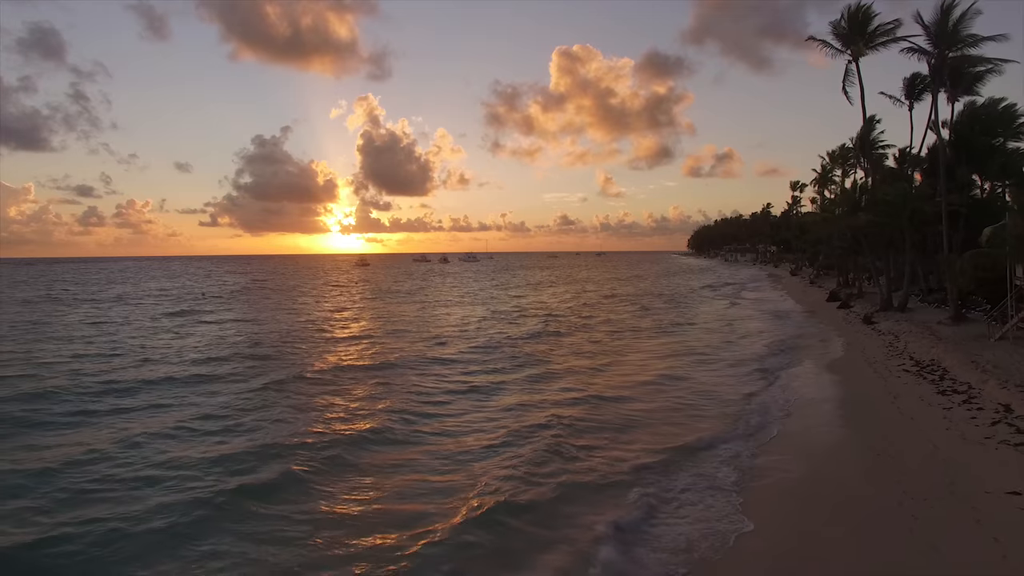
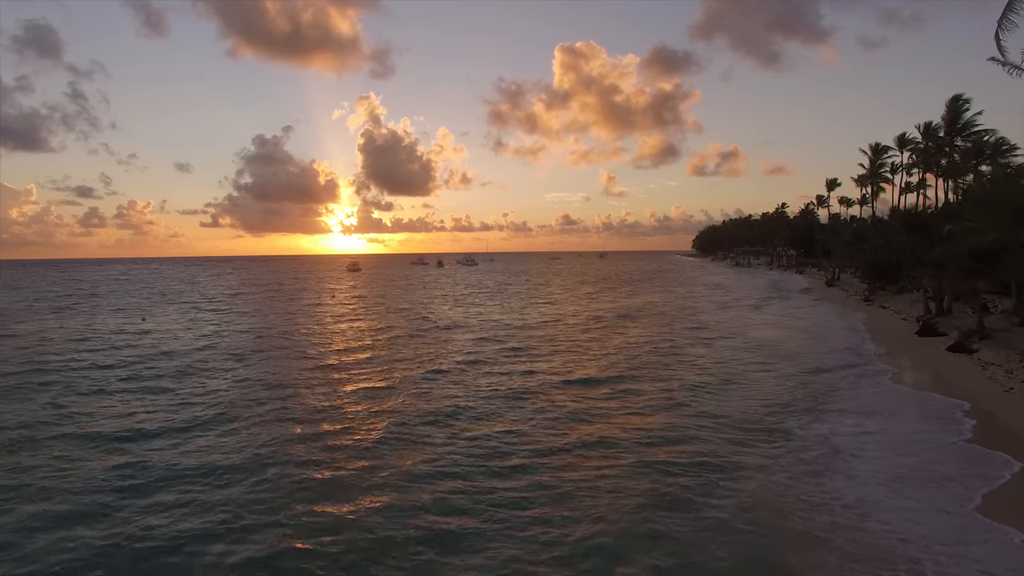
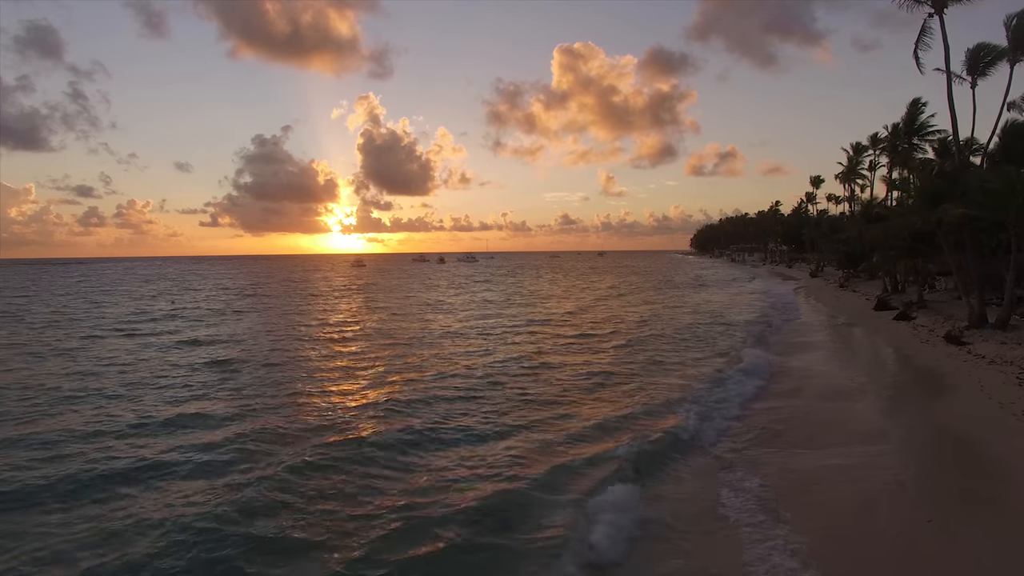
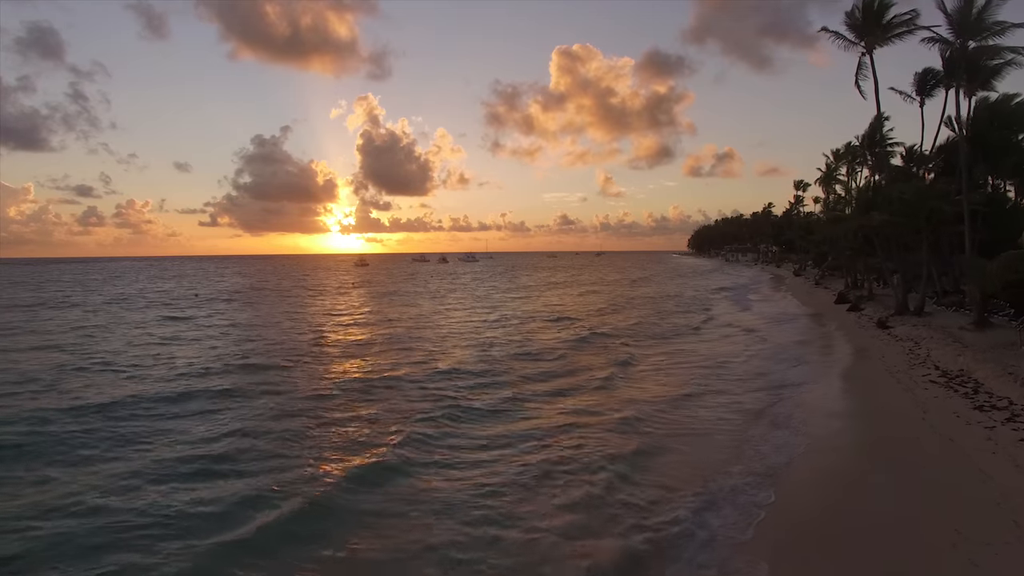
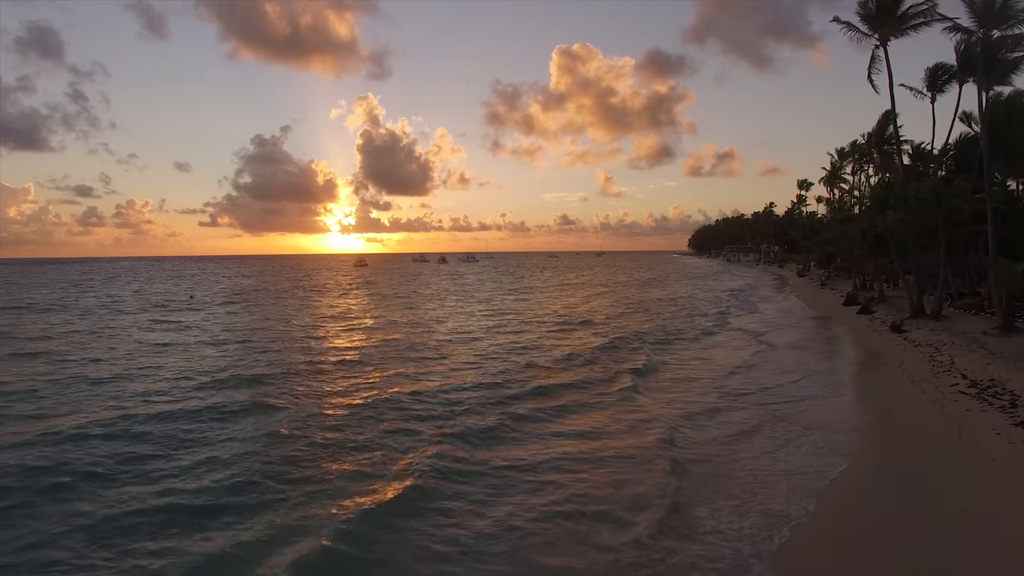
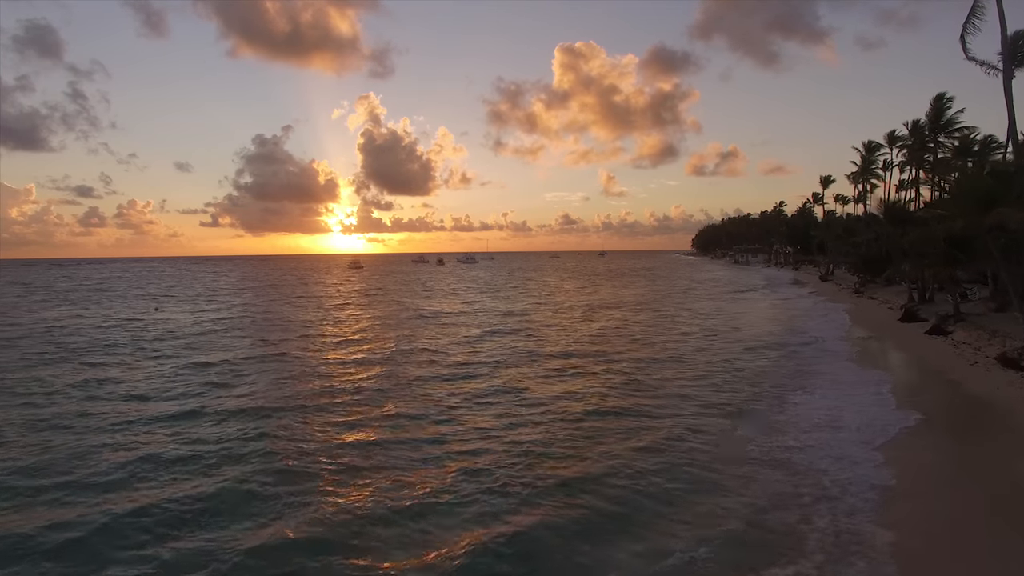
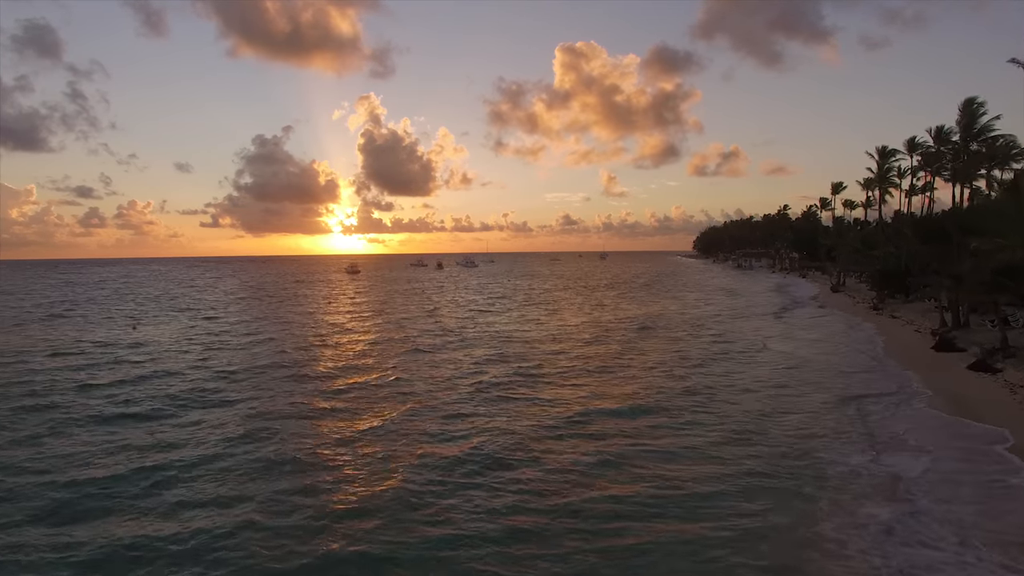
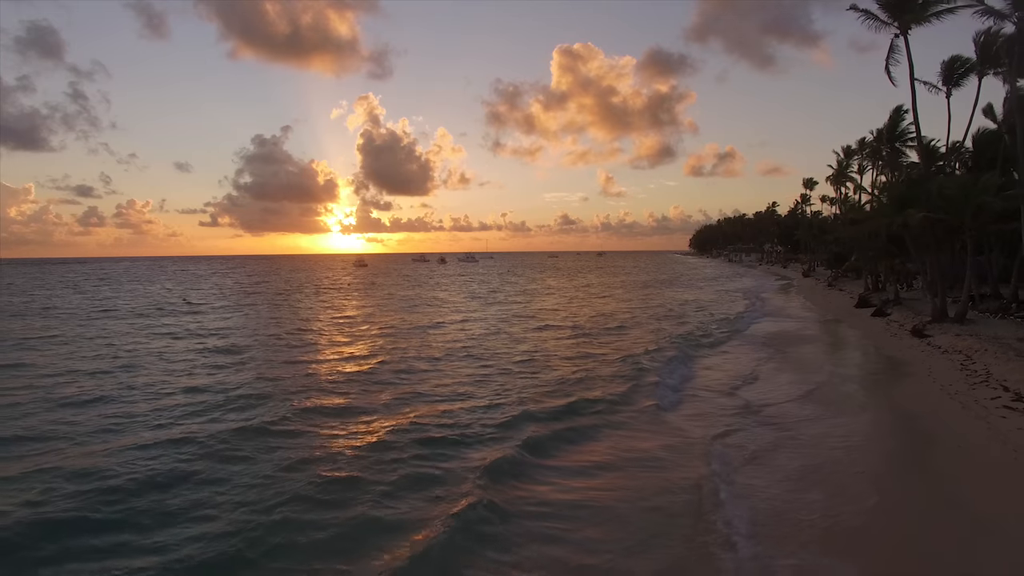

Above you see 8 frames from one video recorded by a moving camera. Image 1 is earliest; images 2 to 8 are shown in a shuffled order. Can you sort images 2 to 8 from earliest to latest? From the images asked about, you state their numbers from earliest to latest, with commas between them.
4, 5, 8, 3, 6, 2, 7
